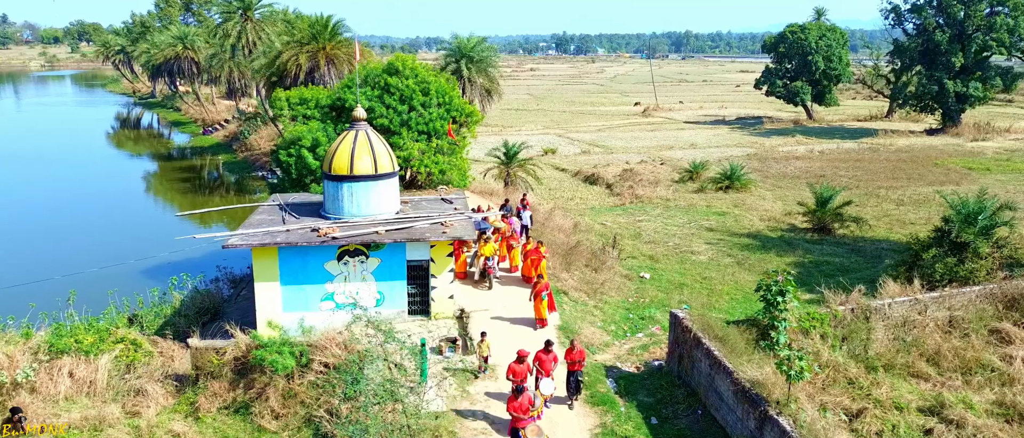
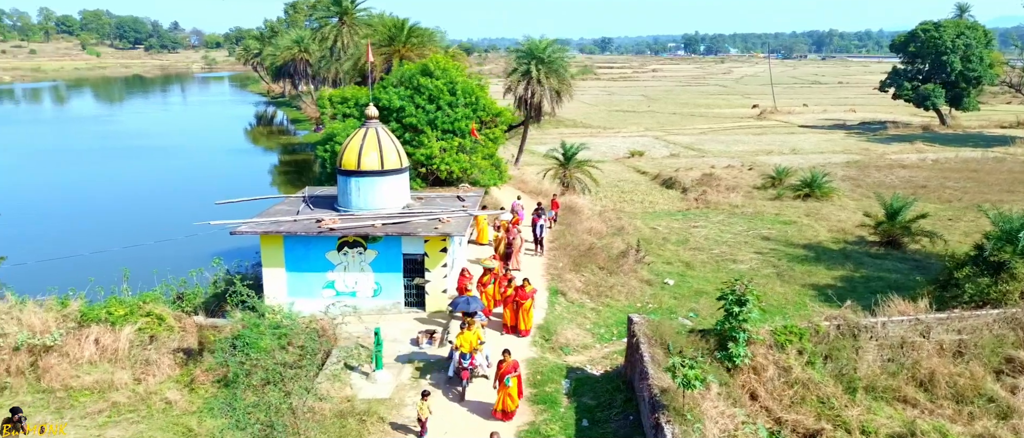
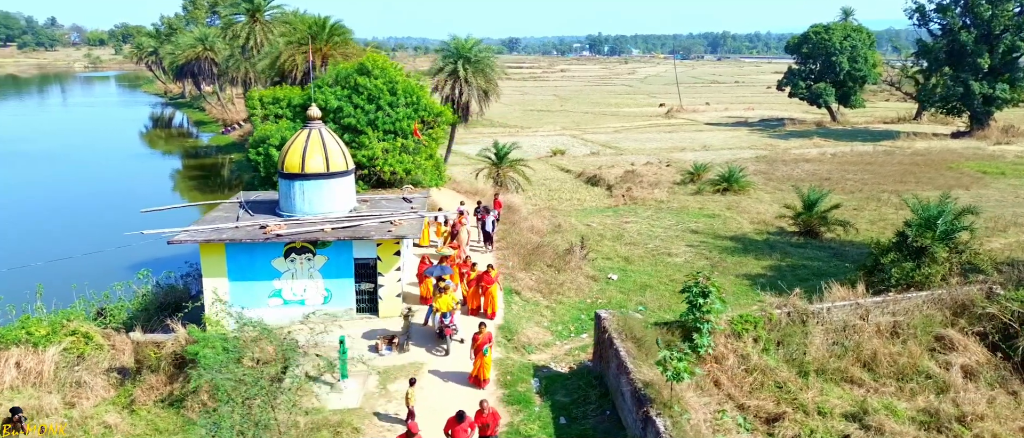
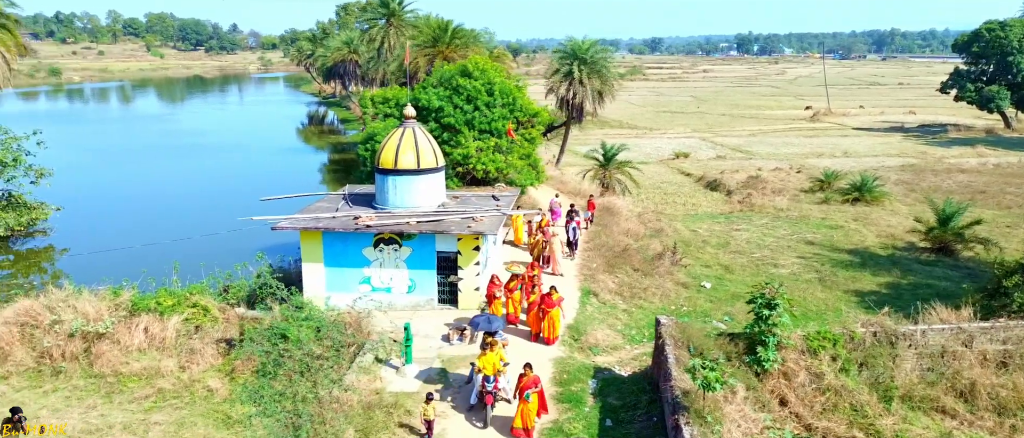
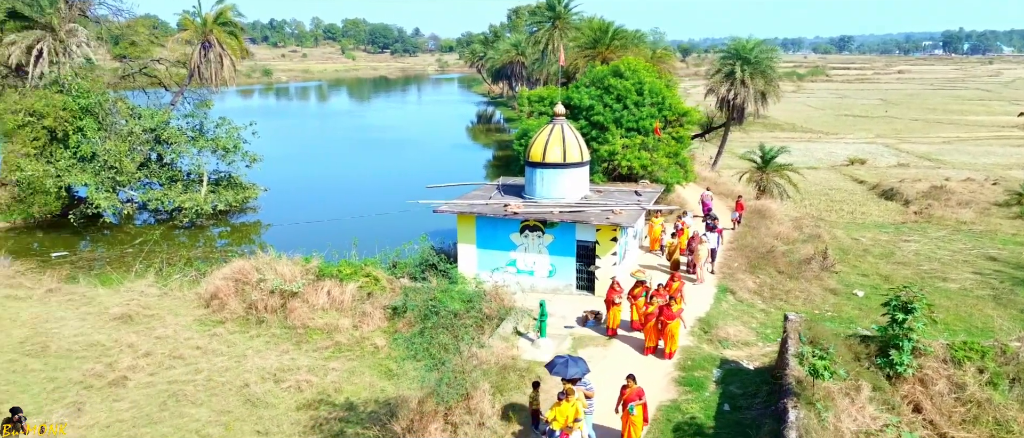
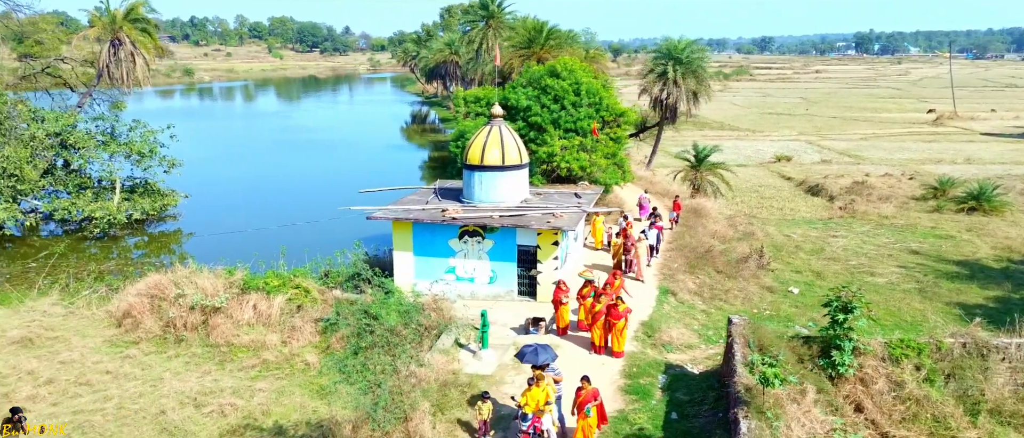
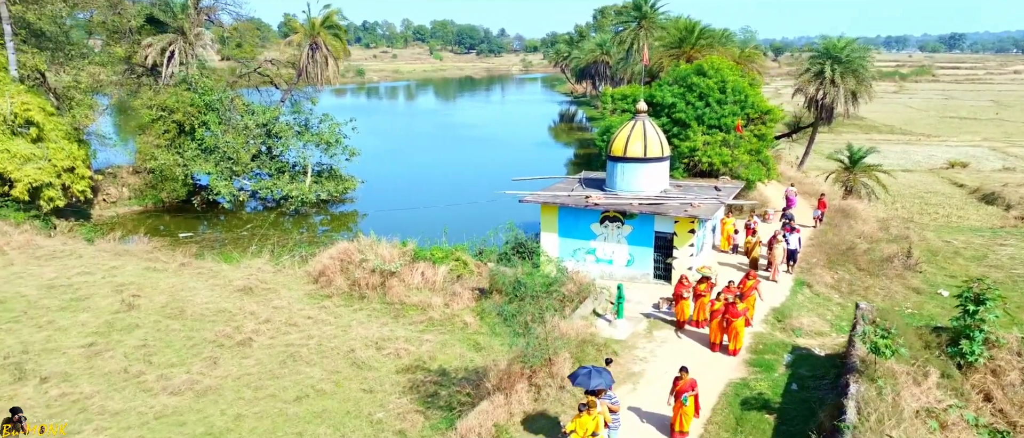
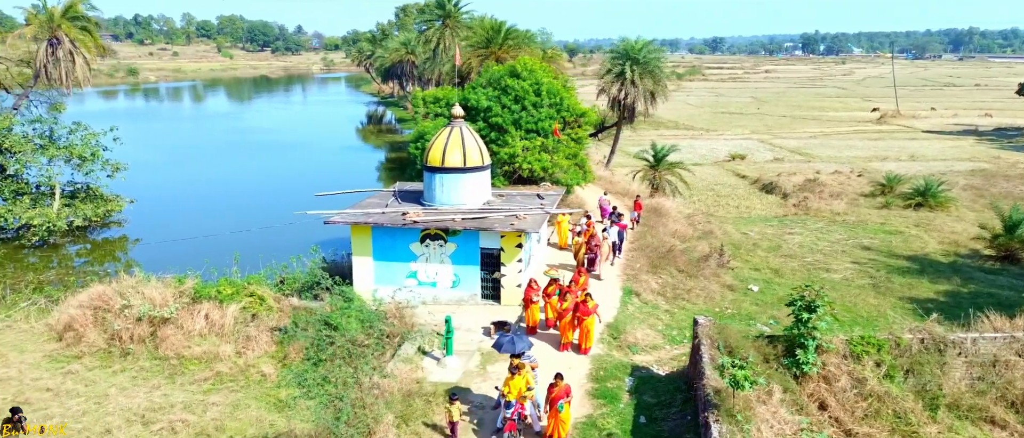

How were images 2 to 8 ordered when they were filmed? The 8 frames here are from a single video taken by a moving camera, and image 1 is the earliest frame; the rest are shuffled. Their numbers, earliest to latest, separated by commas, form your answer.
3, 2, 4, 8, 6, 5, 7
